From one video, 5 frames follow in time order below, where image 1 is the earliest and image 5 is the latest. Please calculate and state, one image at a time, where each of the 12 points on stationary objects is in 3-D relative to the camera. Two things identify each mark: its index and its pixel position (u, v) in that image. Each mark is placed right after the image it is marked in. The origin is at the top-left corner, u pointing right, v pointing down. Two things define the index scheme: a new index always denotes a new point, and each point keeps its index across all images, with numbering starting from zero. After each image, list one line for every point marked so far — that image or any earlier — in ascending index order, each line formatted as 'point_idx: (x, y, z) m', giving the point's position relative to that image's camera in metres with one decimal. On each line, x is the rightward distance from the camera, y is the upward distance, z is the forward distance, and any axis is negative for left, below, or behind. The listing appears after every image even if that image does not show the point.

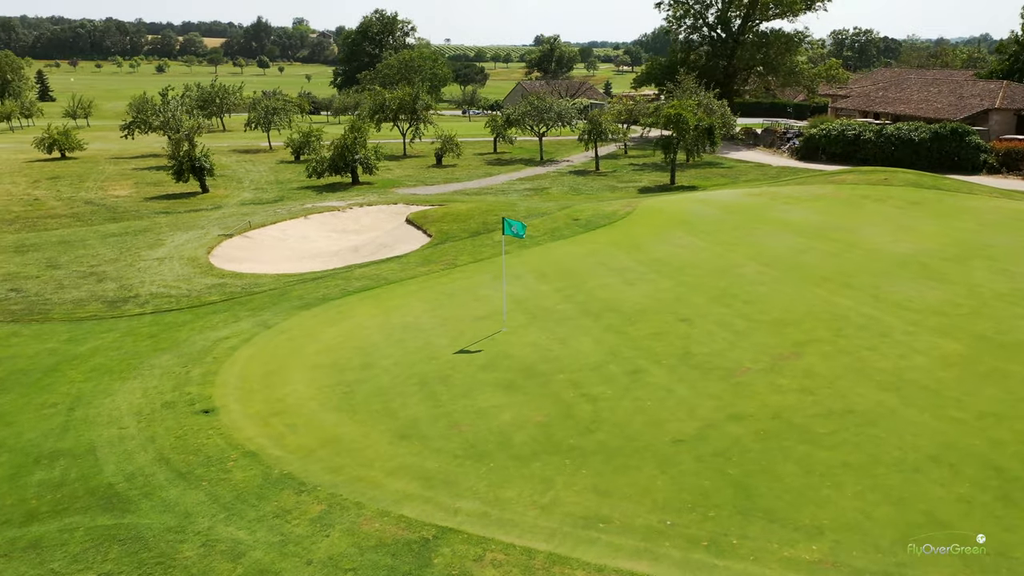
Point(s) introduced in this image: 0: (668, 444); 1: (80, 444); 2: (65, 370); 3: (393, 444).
0: (+2.5, -2.6, +13.4) m
1: (-7.4, -2.7, +14.1) m
2: (-9.8, -1.8, +17.9) m
3: (-2.0, -2.6, +13.7) m
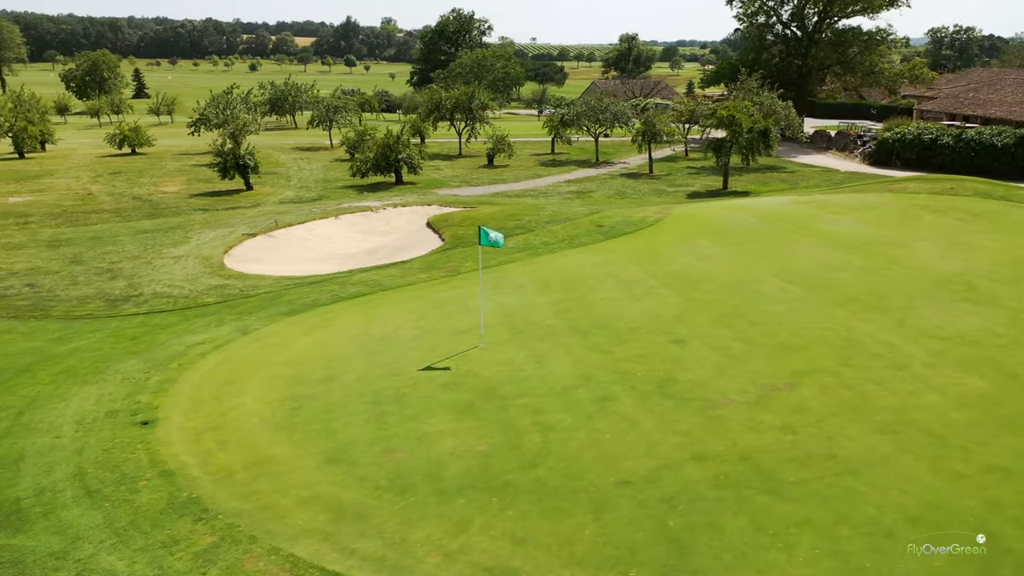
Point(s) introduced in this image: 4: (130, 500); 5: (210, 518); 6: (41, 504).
0: (+1.4, -2.9, +12.1) m
1: (-8.4, -2.7, +13.7) m
2: (-10.3, -1.8, +17.8) m
3: (-3.0, -2.8, +12.8) m
4: (-5.6, -3.1, +12.0) m
5: (-4.2, -3.2, +11.4) m
6: (-6.9, -3.1, +12.0) m
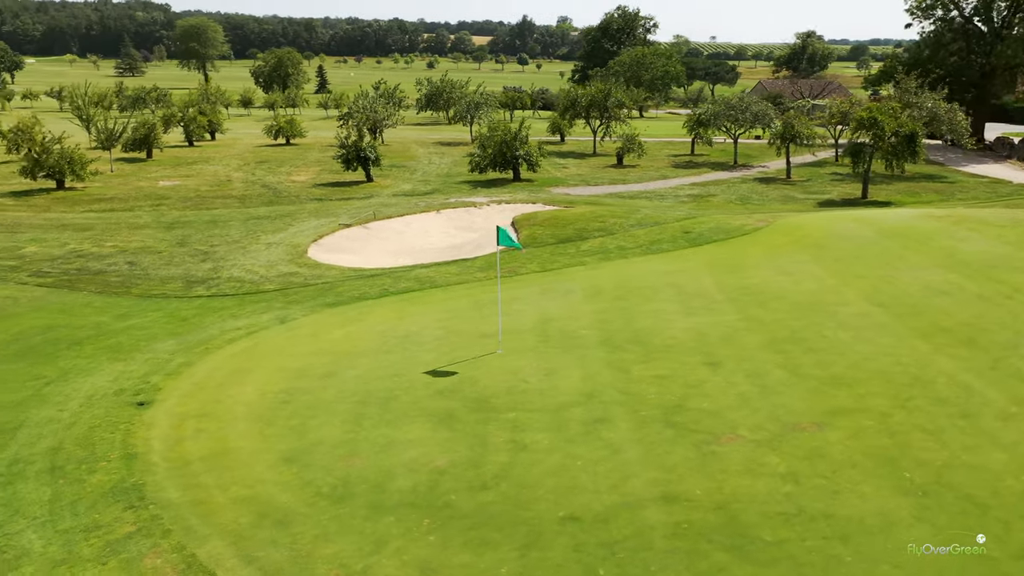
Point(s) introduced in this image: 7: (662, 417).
0: (+0.6, -3.1, +10.9) m
1: (-8.7, -2.3, +14.4) m
2: (-9.8, -1.3, +18.7) m
3: (-3.7, -2.7, +12.4) m
4: (-6.3, -2.8, +12.1) m
5: (-5.1, -3.0, +11.3) m
6: (-7.6, -2.8, +12.4) m
7: (+2.5, -2.2, +13.8) m
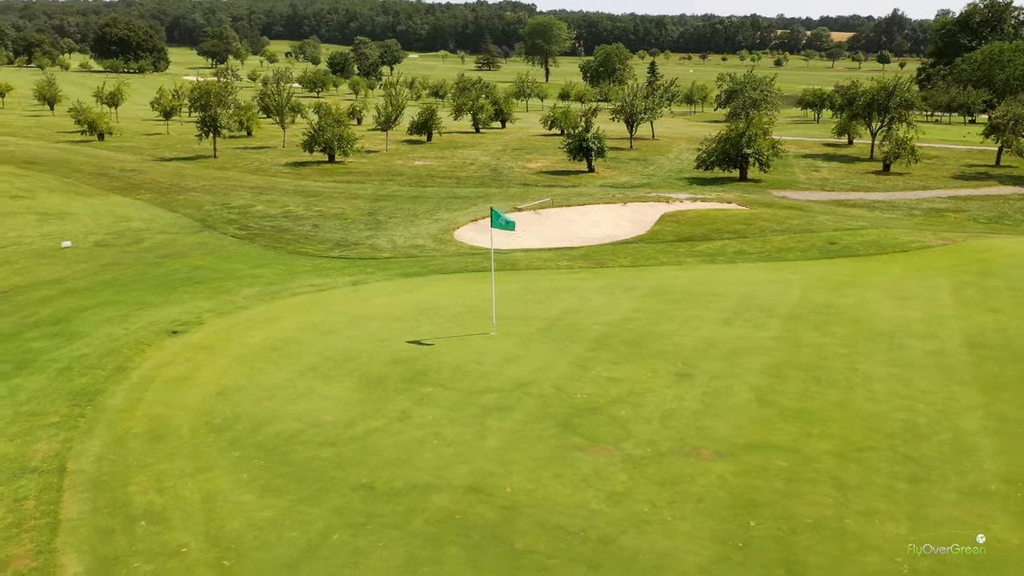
0: (-2.2, -2.7, +11.1) m
1: (-9.2, -0.9, +17.9) m
2: (-8.4, +0.1, +22.3) m
3: (-5.4, -1.9, +14.2) m
4: (-8.0, -1.7, +14.9) m
5: (-7.2, -2.0, +13.7) m
6: (-9.0, -1.5, +15.7) m
7: (+0.8, -2.0, +13.0) m
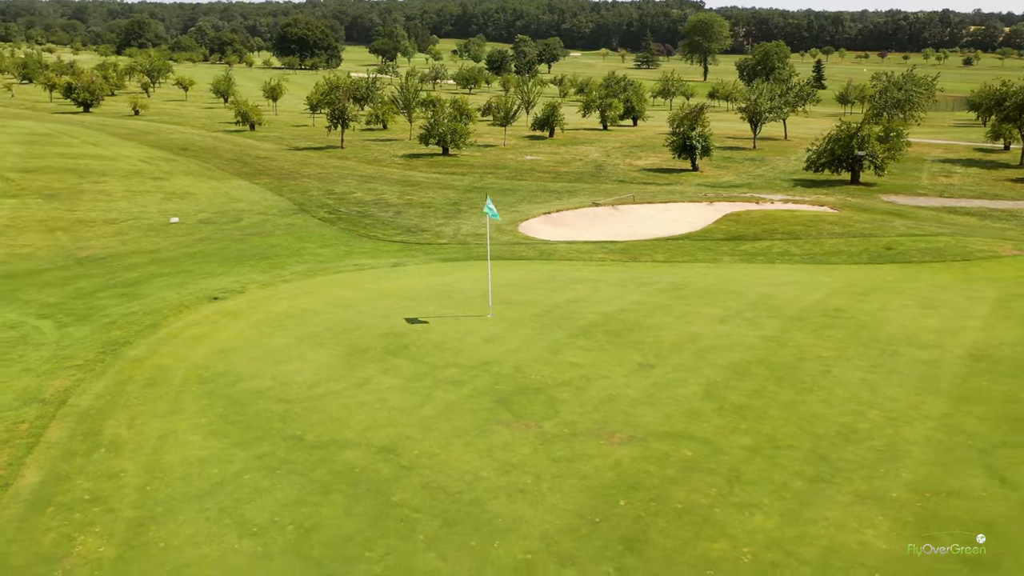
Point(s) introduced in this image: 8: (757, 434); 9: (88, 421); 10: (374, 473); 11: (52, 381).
0: (-3.4, -2.2, +12.3) m
1: (-9.0, -0.1, +20.3) m
2: (-7.3, +0.9, +24.5) m
3: (-6.0, -1.3, +15.9) m
4: (-8.3, -0.9, +17.1) m
5: (-7.8, -1.3, +15.8) m
6: (-9.2, -0.7, +18.1) m
7: (-0.1, -1.8, +13.7) m
8: (+3.6, -2.1, +12.1) m
9: (-6.6, -2.1, +12.9) m
10: (-1.8, -2.5, +11.1) m
11: (-8.1, -1.6, +14.5) m
